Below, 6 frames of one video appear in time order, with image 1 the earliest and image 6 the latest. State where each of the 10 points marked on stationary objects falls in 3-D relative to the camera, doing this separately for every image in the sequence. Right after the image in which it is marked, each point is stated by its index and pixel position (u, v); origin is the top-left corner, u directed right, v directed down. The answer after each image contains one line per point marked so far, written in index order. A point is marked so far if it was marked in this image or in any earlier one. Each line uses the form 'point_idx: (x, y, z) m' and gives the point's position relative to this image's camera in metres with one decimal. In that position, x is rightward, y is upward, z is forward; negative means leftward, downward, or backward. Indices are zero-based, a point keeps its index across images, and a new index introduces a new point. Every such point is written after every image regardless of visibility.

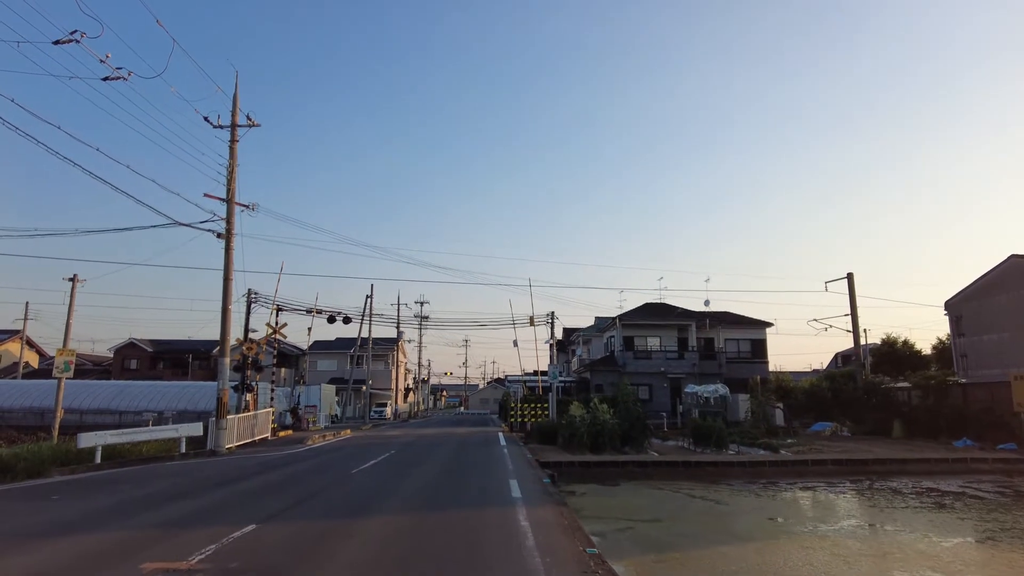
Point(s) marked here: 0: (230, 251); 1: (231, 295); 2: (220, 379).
0: (-7.7, +1.0, +18.3) m
1: (-7.7, -0.2, +18.2) m
2: (-7.9, -2.5, +18.1) m
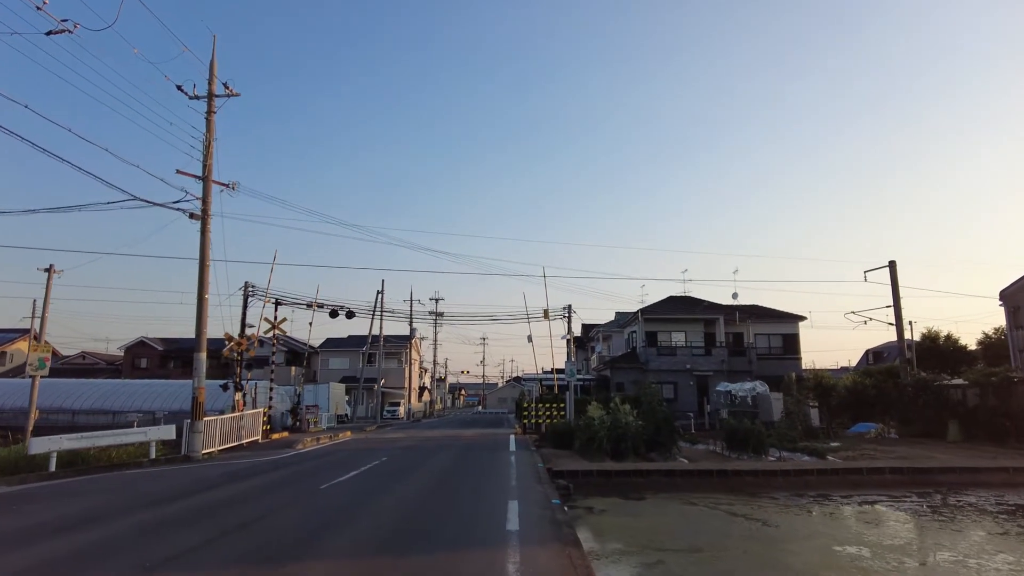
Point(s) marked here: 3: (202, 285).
0: (-7.5, +1.3, +16.5) m
1: (-7.5, +0.1, +16.3) m
2: (-7.7, -2.2, +16.3) m
3: (-7.6, +0.1, +16.4) m
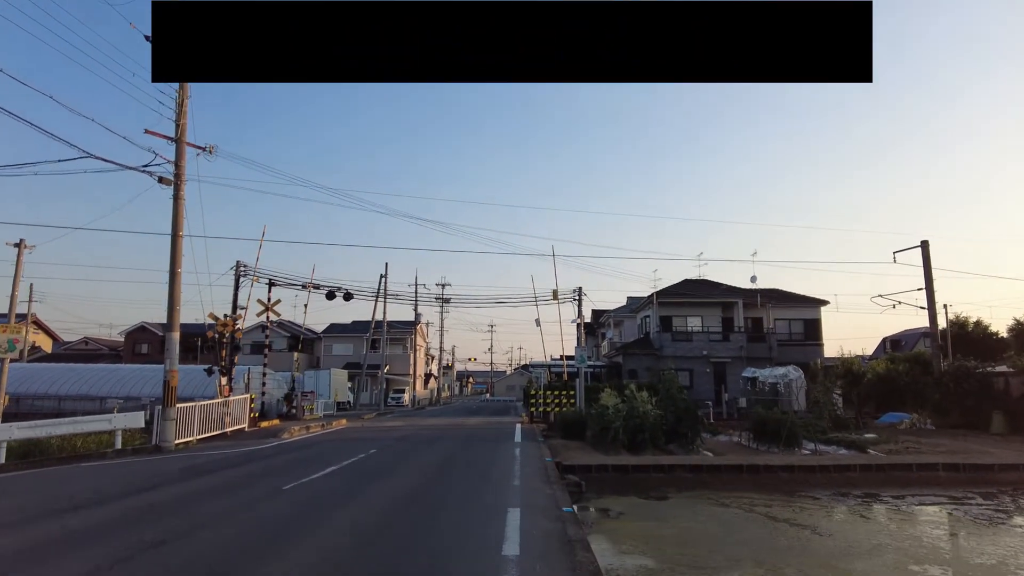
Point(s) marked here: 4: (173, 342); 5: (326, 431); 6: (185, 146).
0: (-7.4, +1.9, +14.9) m
1: (-7.3, +0.7, +14.8) m
2: (-7.6, -1.6, +14.7) m
3: (-7.5, +0.7, +14.8) m
4: (-7.5, -1.2, +14.7) m
5: (-5.3, -4.1, +18.9) m
6: (-7.4, +3.2, +15.1) m
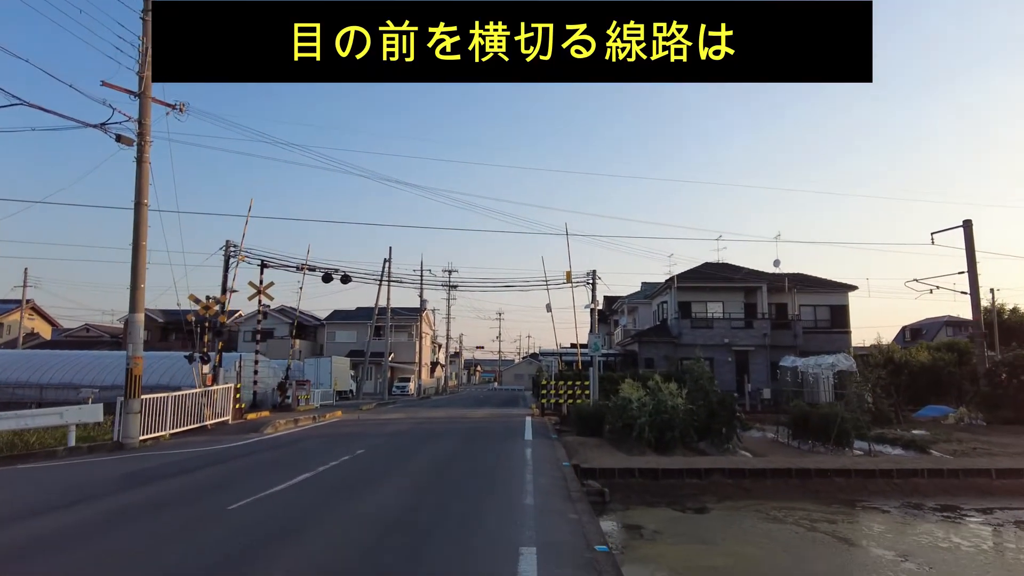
0: (-7.2, +2.4, +13.0) m
1: (-7.1, +1.1, +13.0) m
2: (-7.4, -1.1, +13.0) m
3: (-7.3, +1.1, +13.0) m
4: (-7.3, -0.7, +12.9) m
5: (-5.0, -3.5, +17.2) m
6: (-7.2, +3.7, +13.3) m
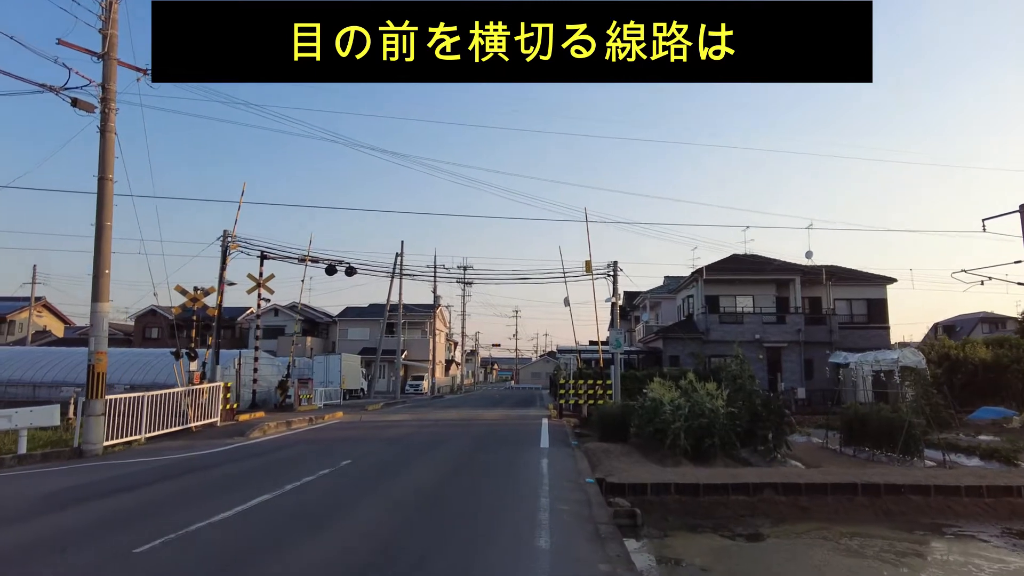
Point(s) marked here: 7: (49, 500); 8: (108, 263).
0: (-7.0, +2.6, +11.5) m
1: (-6.9, +1.4, +11.5) m
2: (-7.2, -0.9, +11.5) m
3: (-7.1, +1.4, +11.5) m
4: (-7.1, -0.5, +11.4) m
5: (-4.7, -3.3, +15.6) m
6: (-7.0, +3.9, +11.8) m
7: (-6.8, -3.1, +9.9) m
8: (-7.0, +0.4, +11.5) m
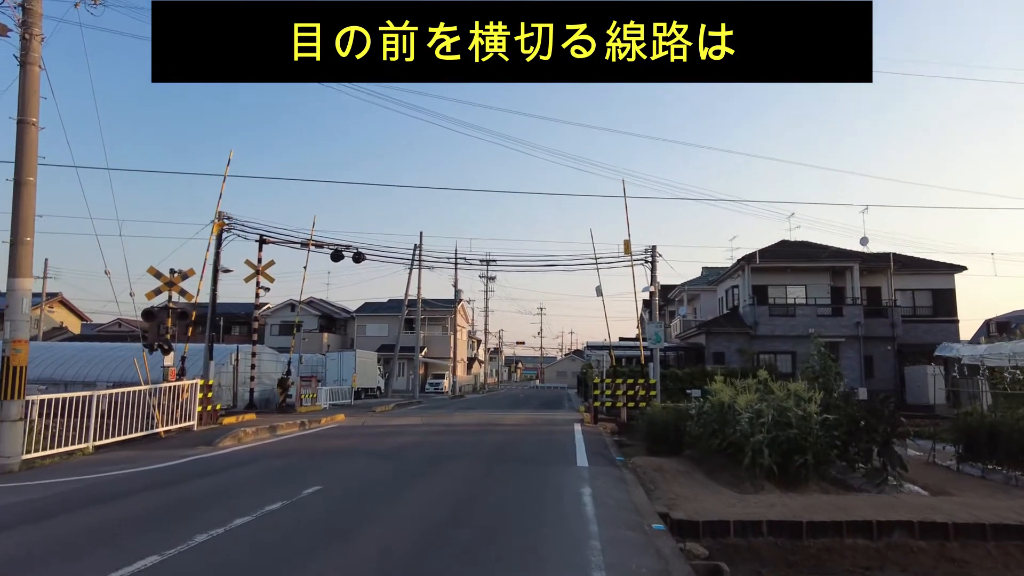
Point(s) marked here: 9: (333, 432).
0: (-6.6, +3.0, +9.2) m
1: (-6.5, +1.8, +9.1) m
2: (-6.8, -0.5, +9.1) m
3: (-6.7, +1.8, +9.1) m
4: (-6.7, -0.1, +9.1) m
5: (-4.2, -2.9, +13.2) m
6: (-6.6, +4.3, +9.4) m
7: (-6.5, -2.7, +7.5) m
8: (-6.6, +0.8, +9.1) m
9: (-3.7, -3.0, +14.0) m
